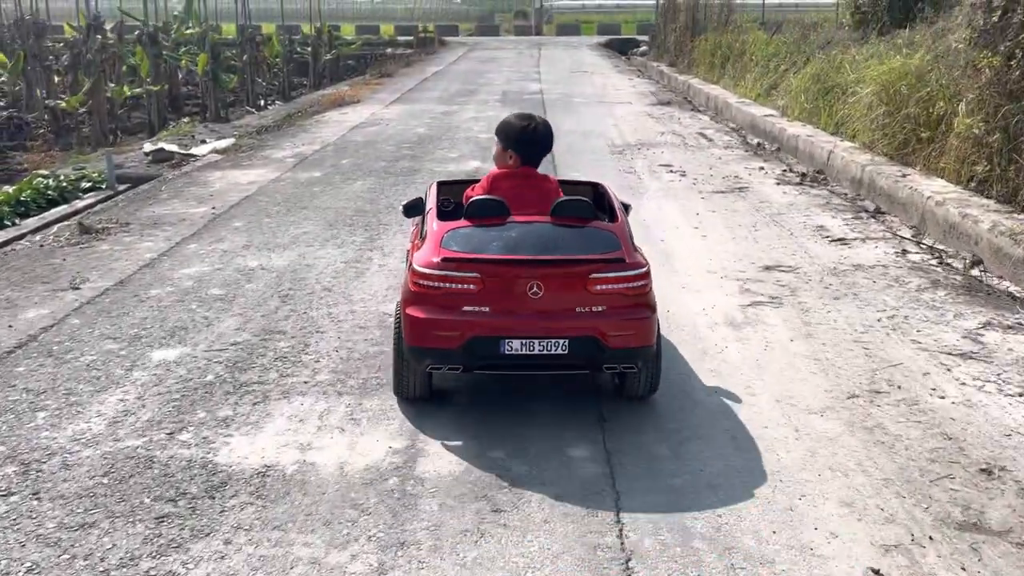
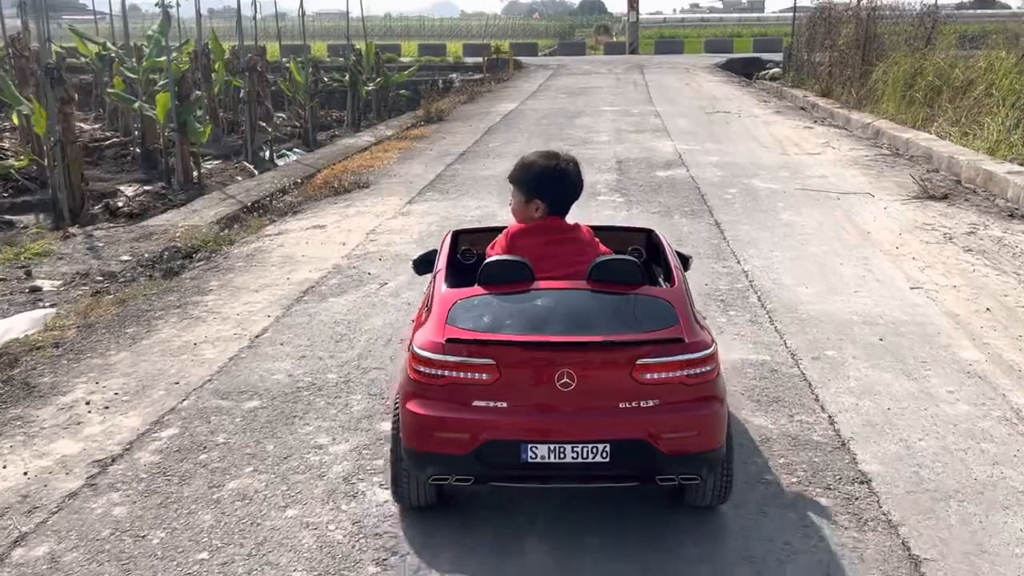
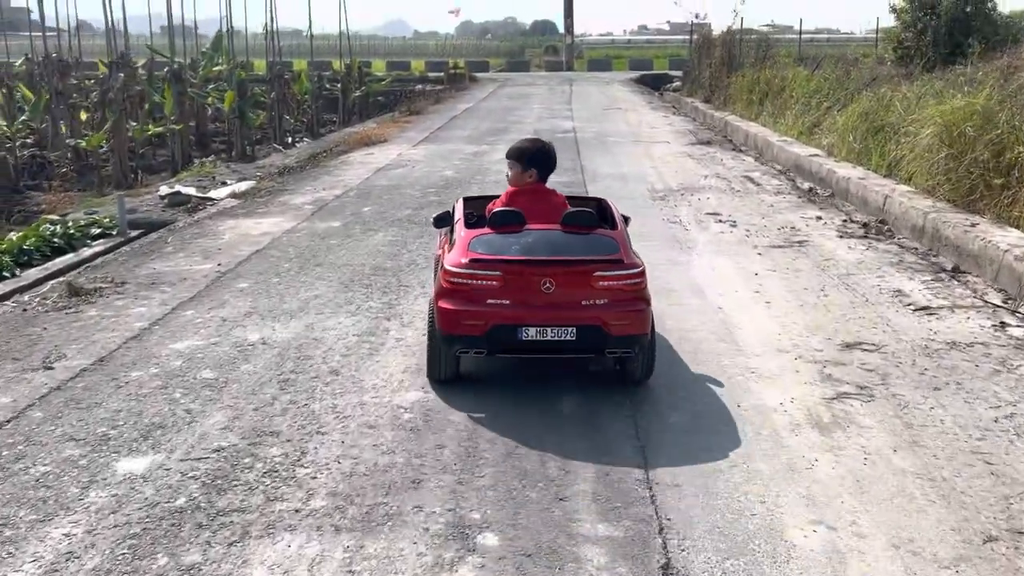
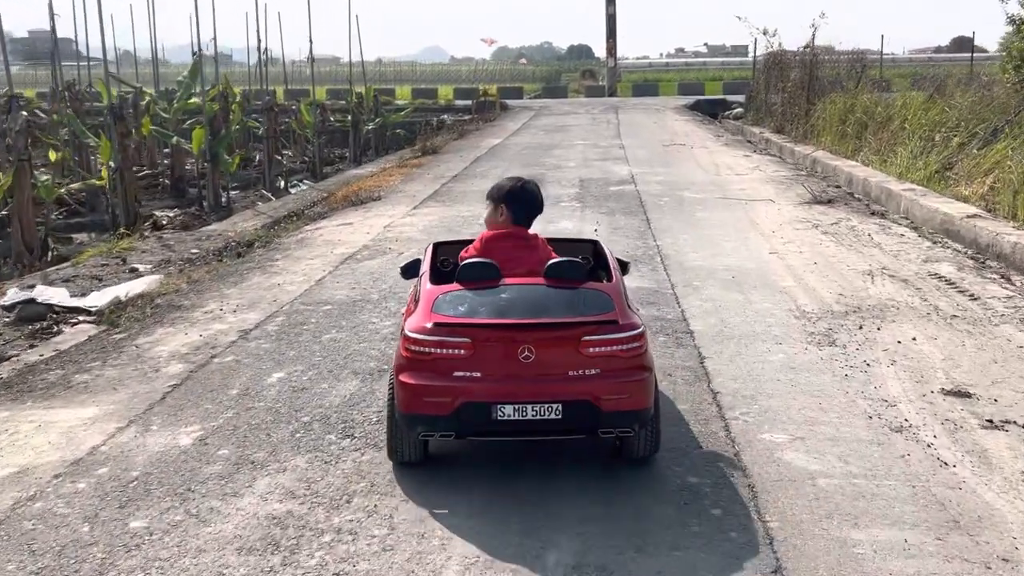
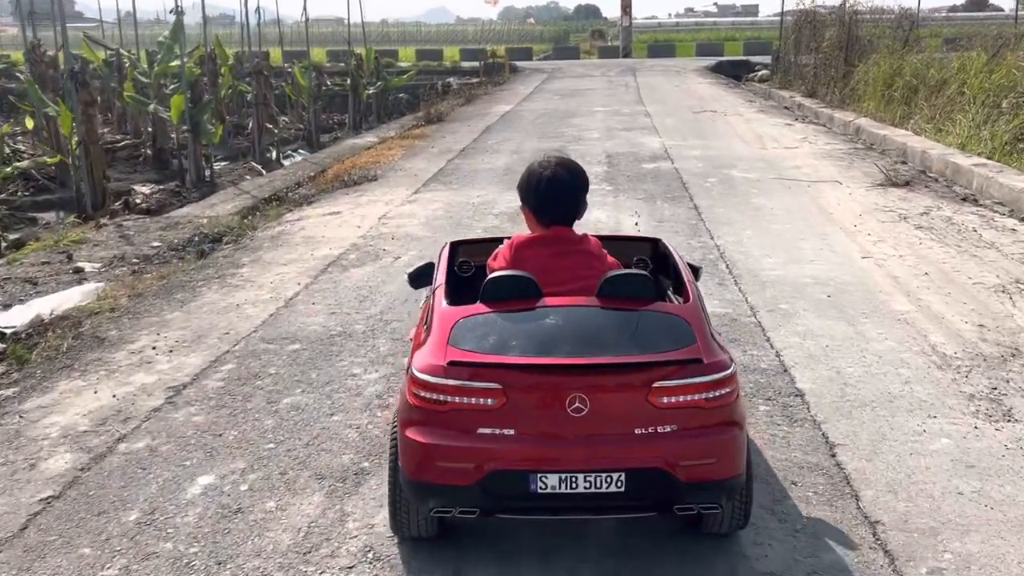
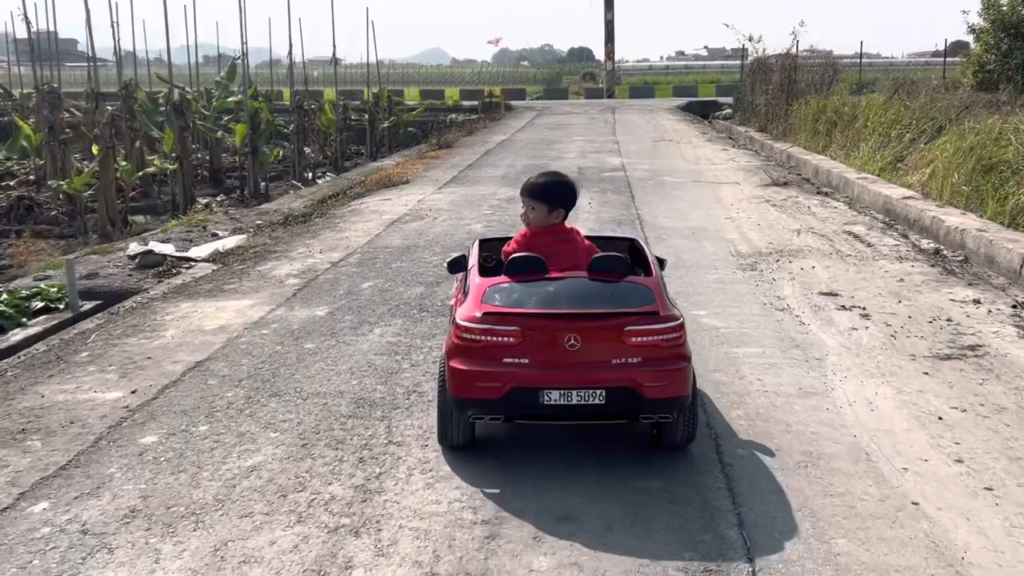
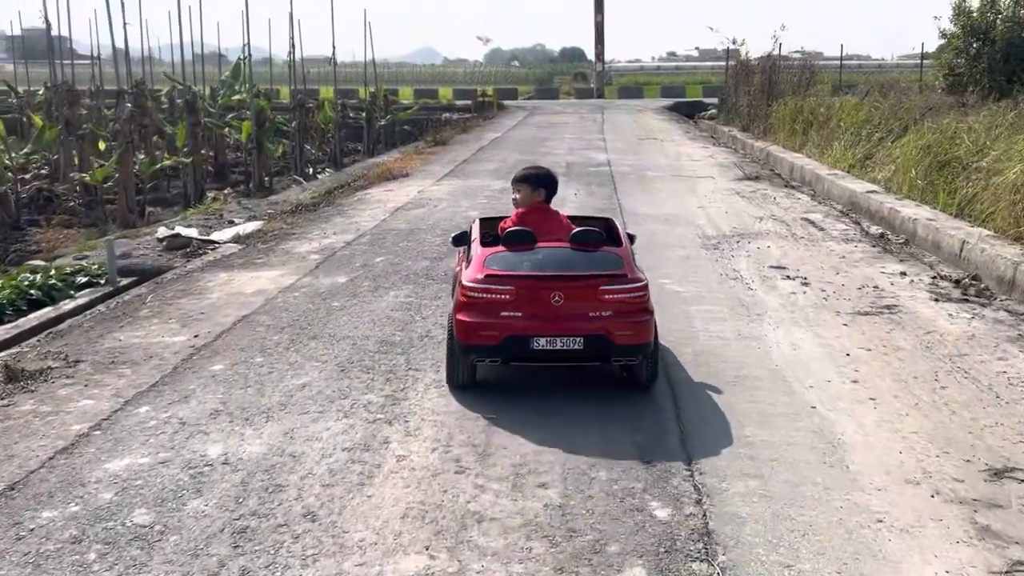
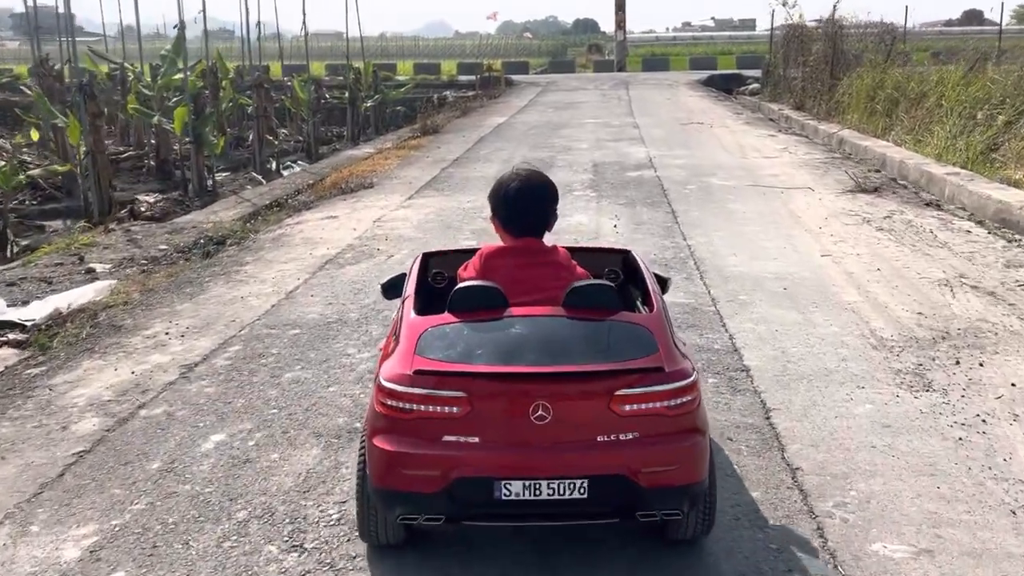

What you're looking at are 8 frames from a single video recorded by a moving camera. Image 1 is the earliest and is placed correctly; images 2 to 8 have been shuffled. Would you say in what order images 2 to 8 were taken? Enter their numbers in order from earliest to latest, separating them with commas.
3, 7, 6, 4, 8, 5, 2
